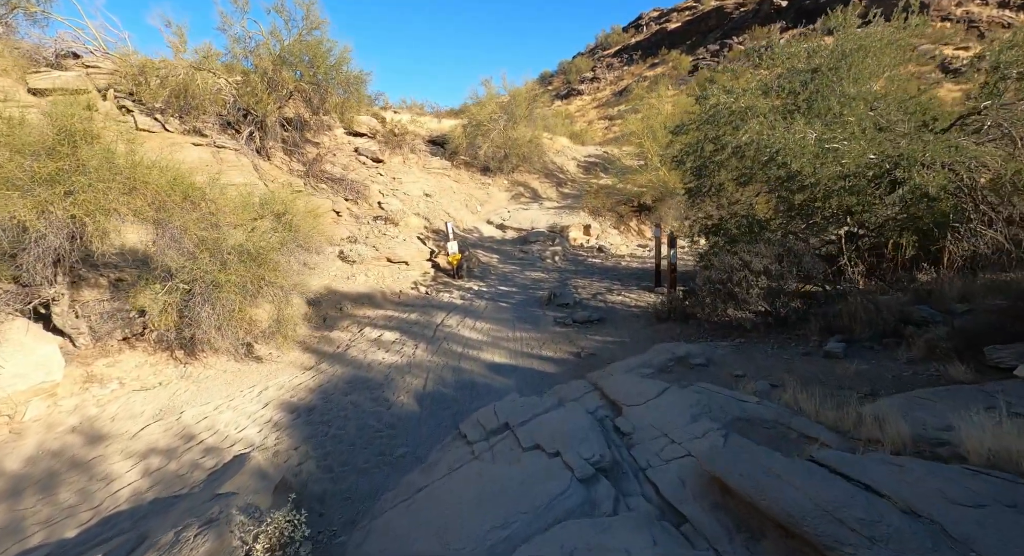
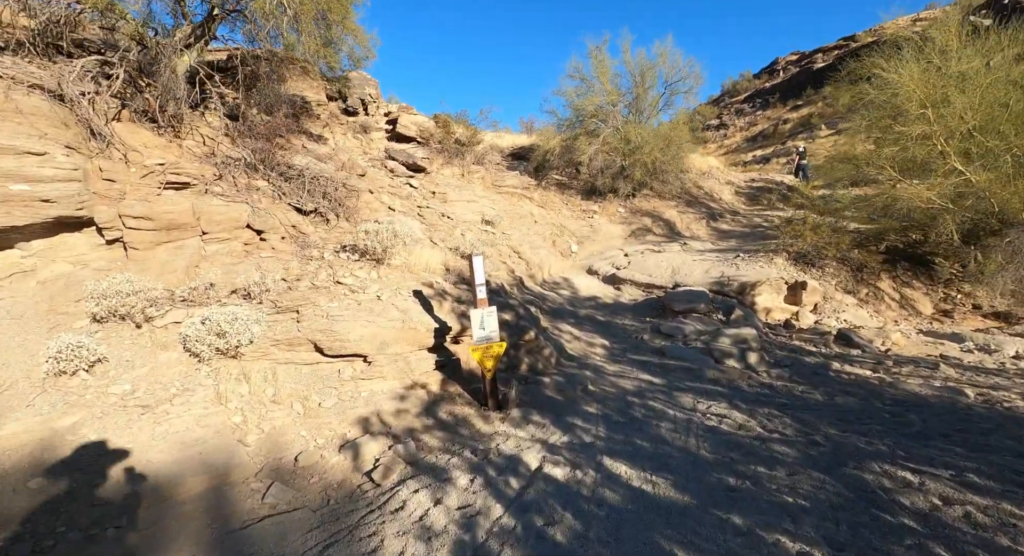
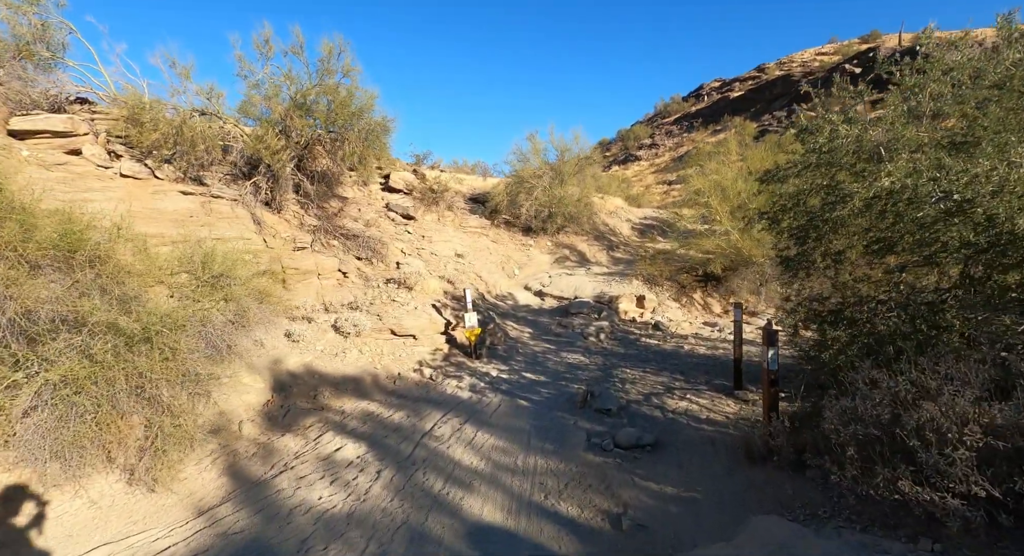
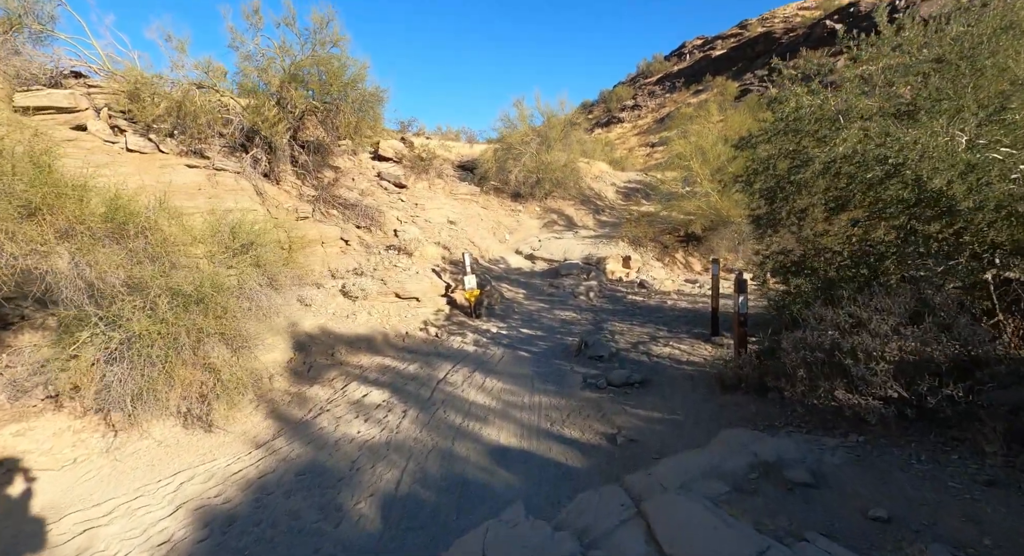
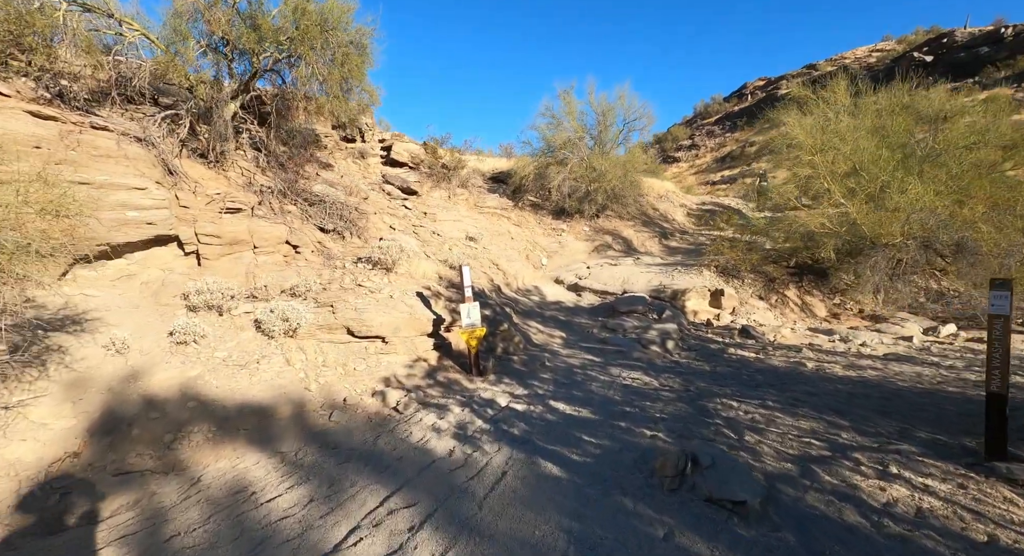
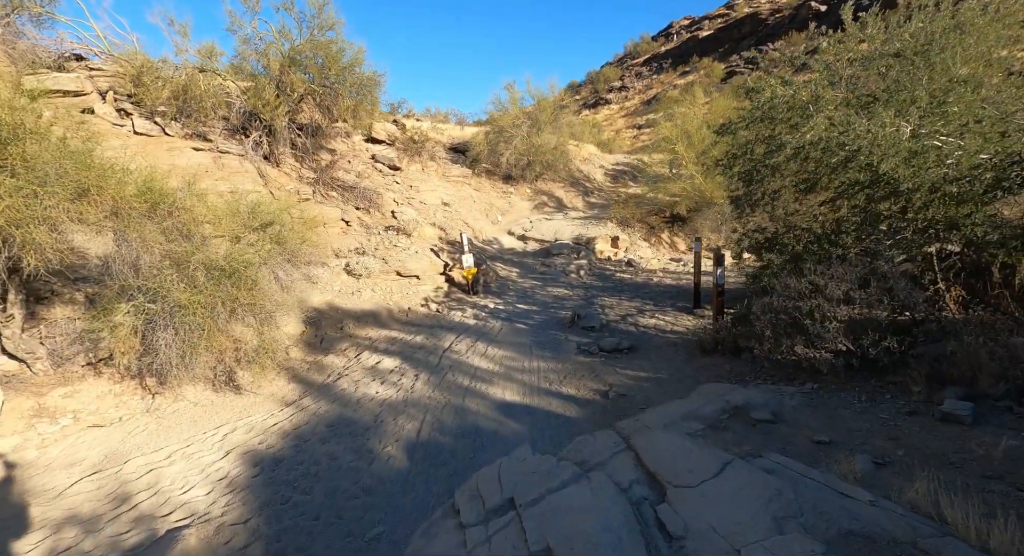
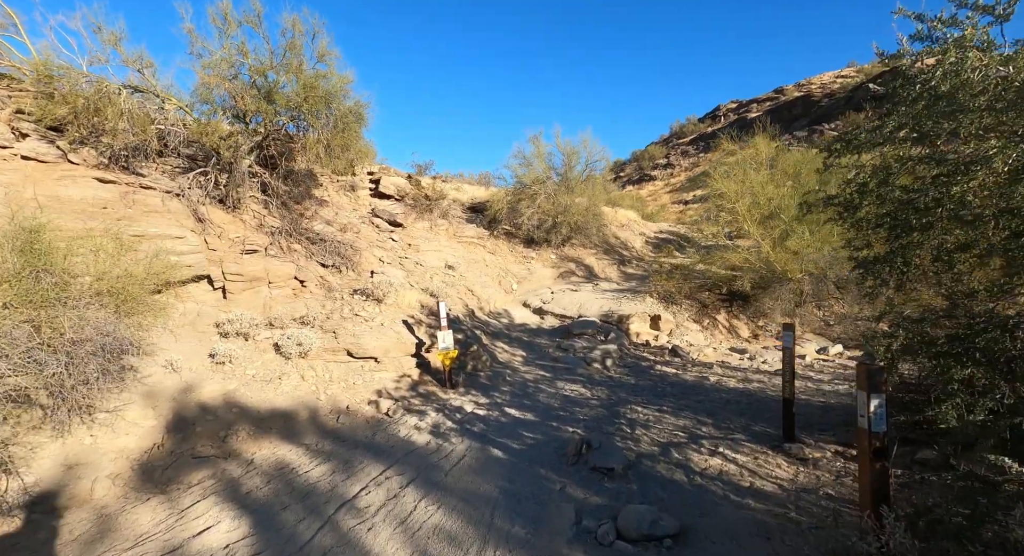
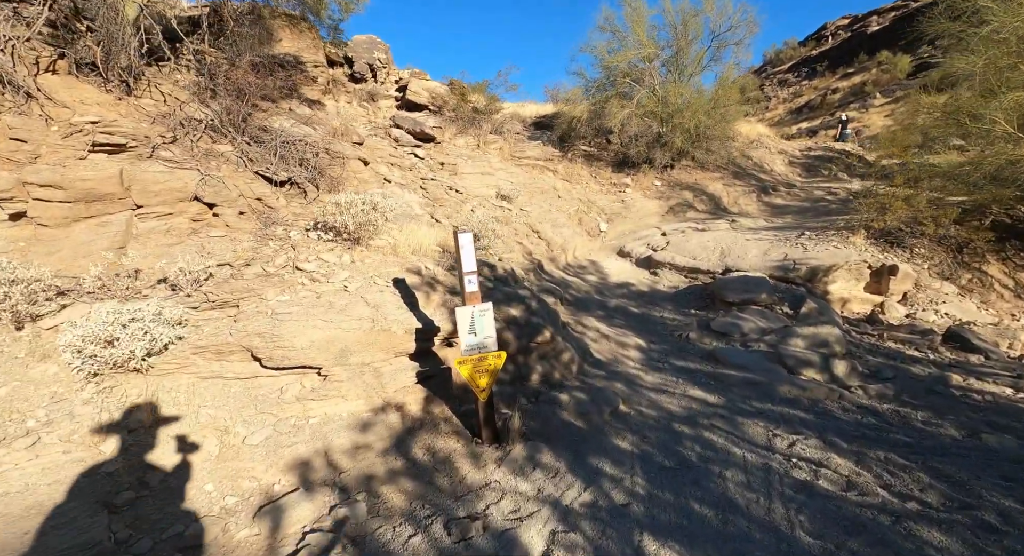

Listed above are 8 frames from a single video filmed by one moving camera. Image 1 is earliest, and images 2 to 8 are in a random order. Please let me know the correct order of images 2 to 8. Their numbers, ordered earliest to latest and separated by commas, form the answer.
6, 4, 3, 7, 5, 2, 8
